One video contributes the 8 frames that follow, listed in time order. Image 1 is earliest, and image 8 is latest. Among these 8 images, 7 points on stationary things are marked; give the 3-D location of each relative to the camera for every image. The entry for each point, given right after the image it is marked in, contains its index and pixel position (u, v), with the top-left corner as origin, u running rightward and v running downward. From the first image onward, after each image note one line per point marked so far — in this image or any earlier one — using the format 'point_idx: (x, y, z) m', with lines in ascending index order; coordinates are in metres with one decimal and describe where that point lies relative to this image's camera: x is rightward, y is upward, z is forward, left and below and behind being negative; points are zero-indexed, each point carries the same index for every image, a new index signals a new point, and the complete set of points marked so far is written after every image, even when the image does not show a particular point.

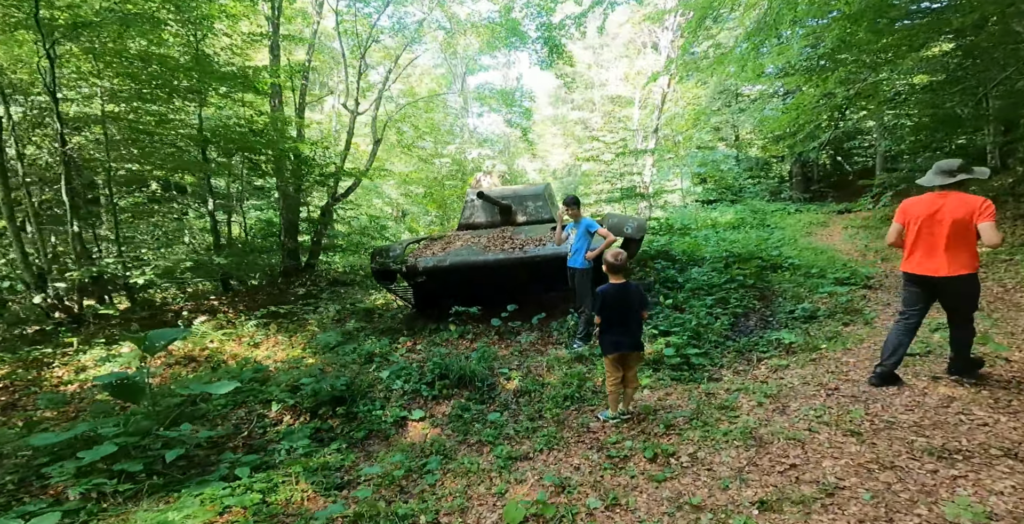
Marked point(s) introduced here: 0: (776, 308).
0: (+3.1, -0.6, +6.2) m
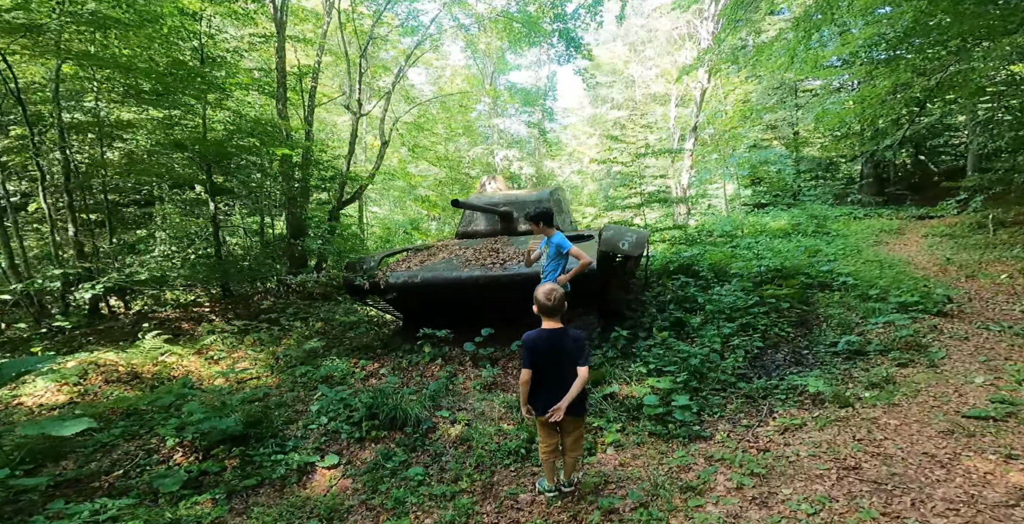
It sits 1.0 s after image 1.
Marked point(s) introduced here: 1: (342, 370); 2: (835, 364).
0: (+2.9, -0.8, +5.2) m
1: (-1.5, -0.9, +4.5) m
2: (+2.7, -0.9, +4.5) m
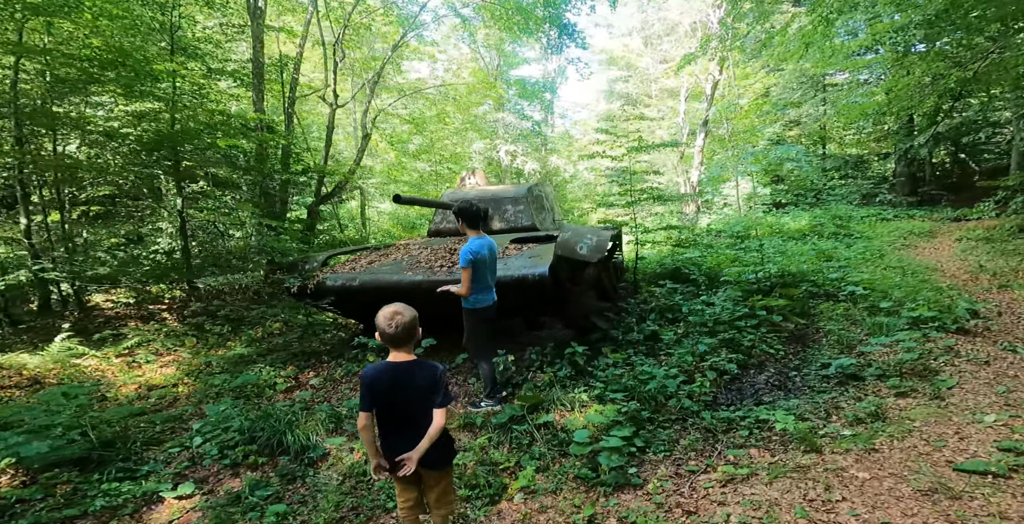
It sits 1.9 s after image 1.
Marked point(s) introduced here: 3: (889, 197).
0: (+2.5, -0.8, +4.6) m
1: (-1.9, -0.9, +4.1) m
2: (+2.3, -0.9, +3.9) m
3: (+10.0, +1.7, +14.2) m
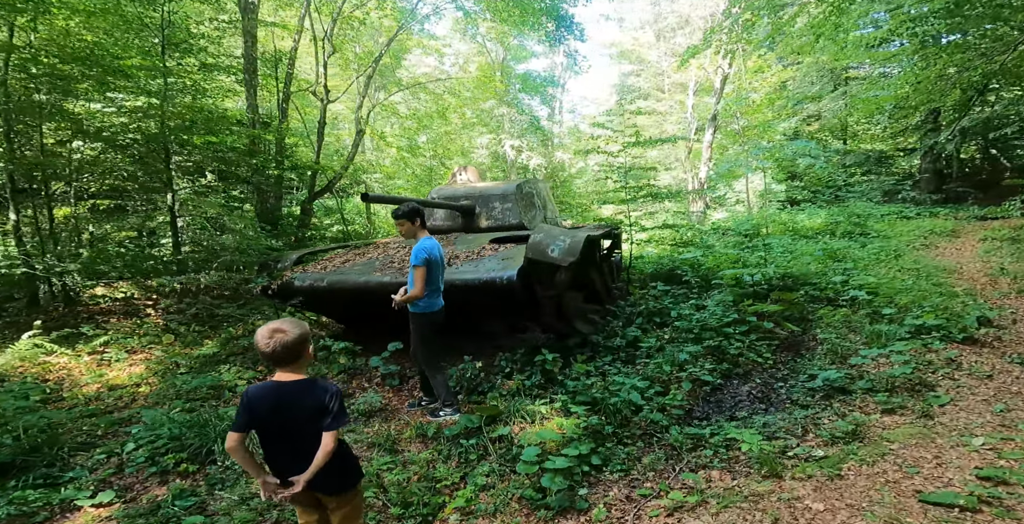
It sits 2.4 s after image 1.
0: (+2.3, -0.9, +4.3) m
1: (-2.2, -0.9, +4.0) m
2: (+2.0, -1.0, +3.7) m
3: (+10.2, +1.7, +13.6) m
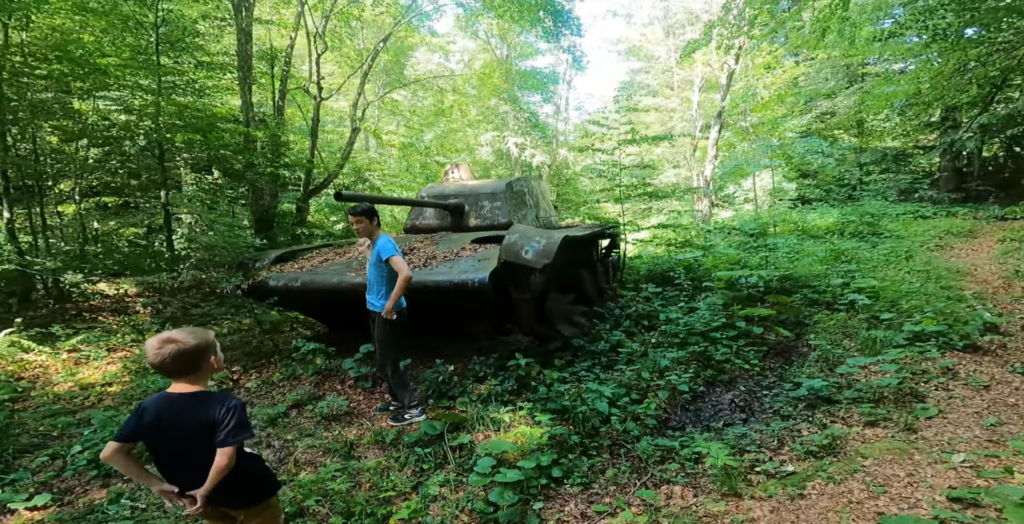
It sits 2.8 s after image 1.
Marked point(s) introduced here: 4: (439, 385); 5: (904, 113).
0: (+2.1, -0.9, +4.1) m
1: (-2.4, -0.9, +4.0) m
2: (+1.8, -1.0, +3.5) m
3: (+10.3, +1.7, +13.2) m
4: (-0.5, -0.9, +3.8) m
5: (+8.0, +3.0, +10.9) m
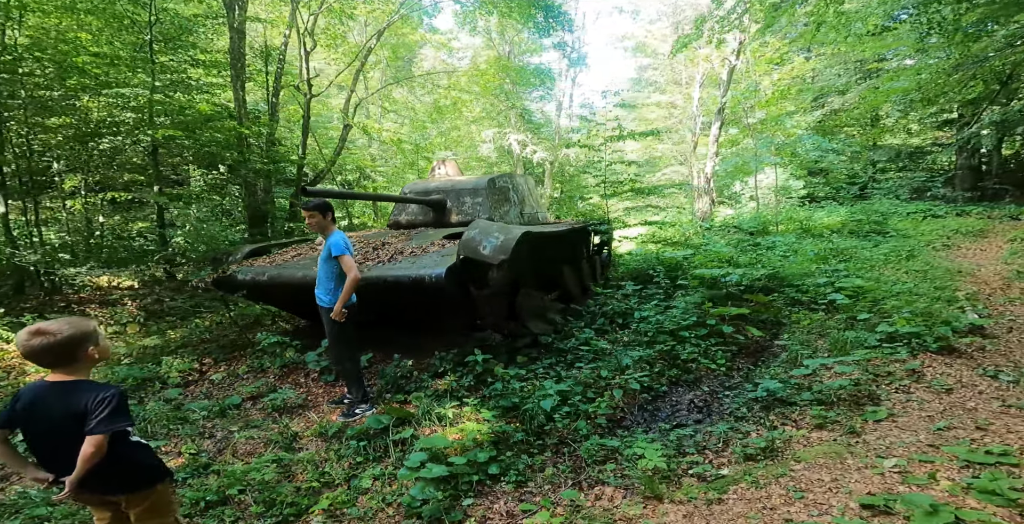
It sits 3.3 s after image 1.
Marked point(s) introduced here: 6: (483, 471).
0: (+1.8, -0.9, +4.1) m
1: (-2.7, -0.8, +4.1) m
2: (+1.5, -1.0, +3.4) m
3: (+10.2, +1.7, +12.9) m
4: (-0.8, -0.8, +3.8) m
5: (+7.9, +3.0, +10.7) m
6: (-0.1, -1.1, +2.8) m
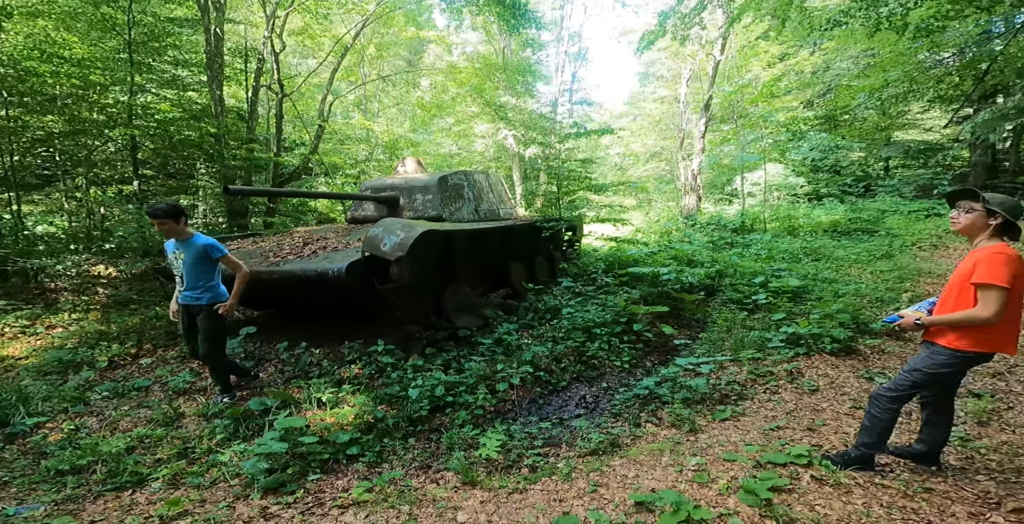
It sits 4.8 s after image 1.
0: (+1.0, -0.9, +4.2) m
1: (-3.4, -0.8, +4.4) m
2: (+0.7, -1.0, +3.6) m
3: (+9.9, +1.7, +12.6) m
4: (-1.6, -0.8, +4.1) m
5: (+7.5, +3.0, +10.5) m
6: (-0.9, -1.1, +3.0) m
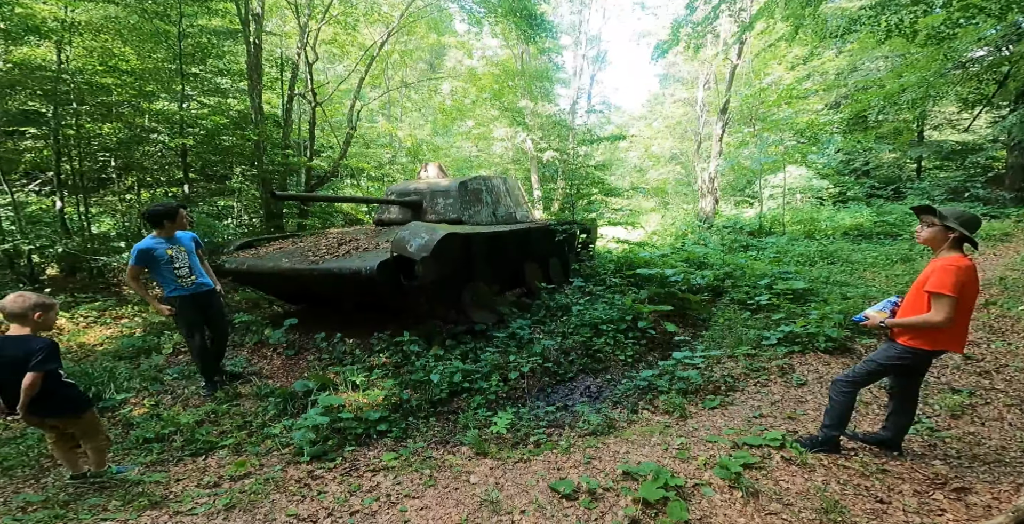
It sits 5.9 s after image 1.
0: (+1.1, -0.9, +4.6) m
1: (-3.3, -0.7, +4.9) m
2: (+0.8, -1.0, +4.0) m
3: (+10.4, +1.6, +12.5) m
4: (-1.5, -0.8, +4.5) m
5: (+7.9, +3.0, +10.5) m
6: (-0.9, -1.1, +3.4) m
